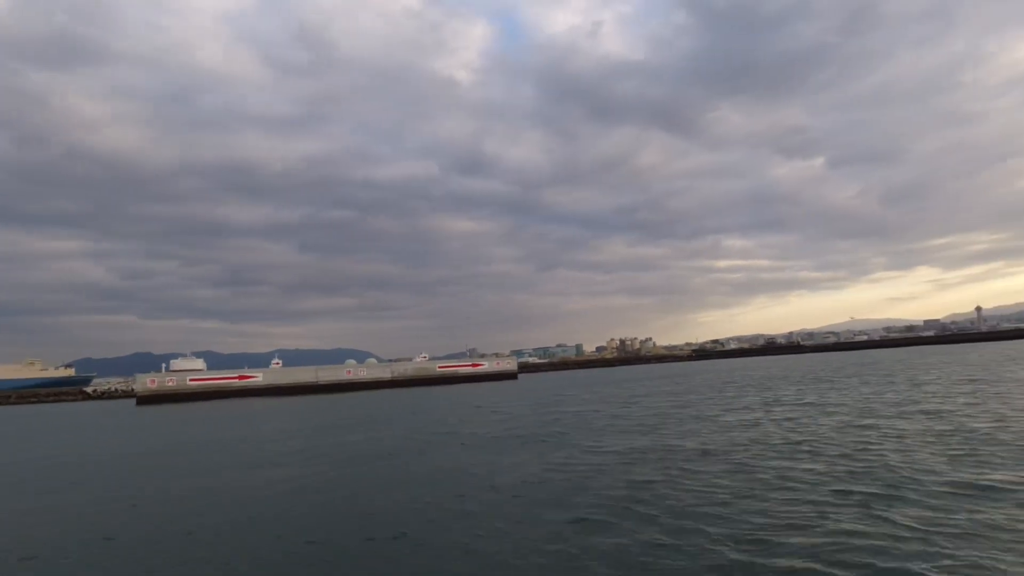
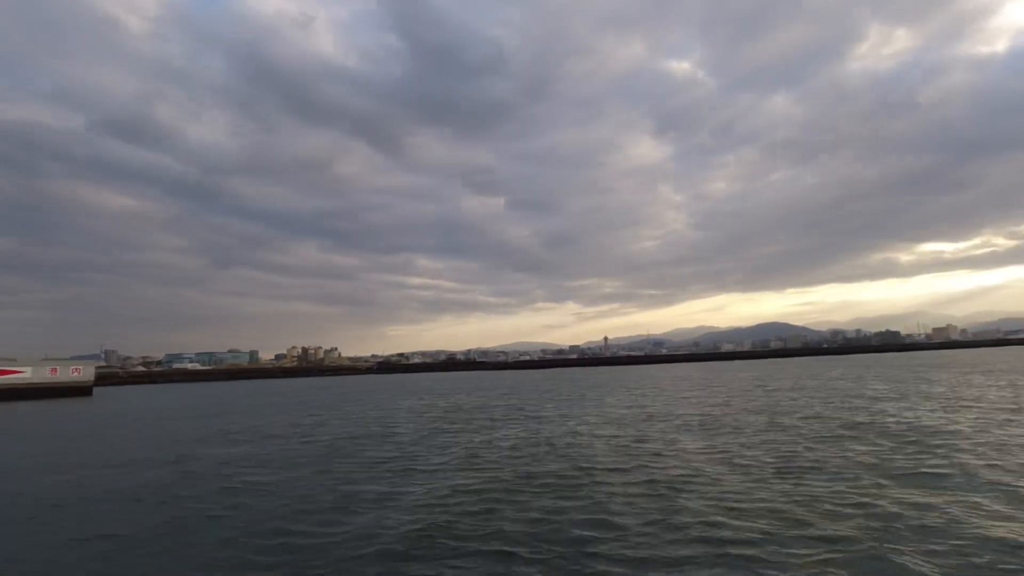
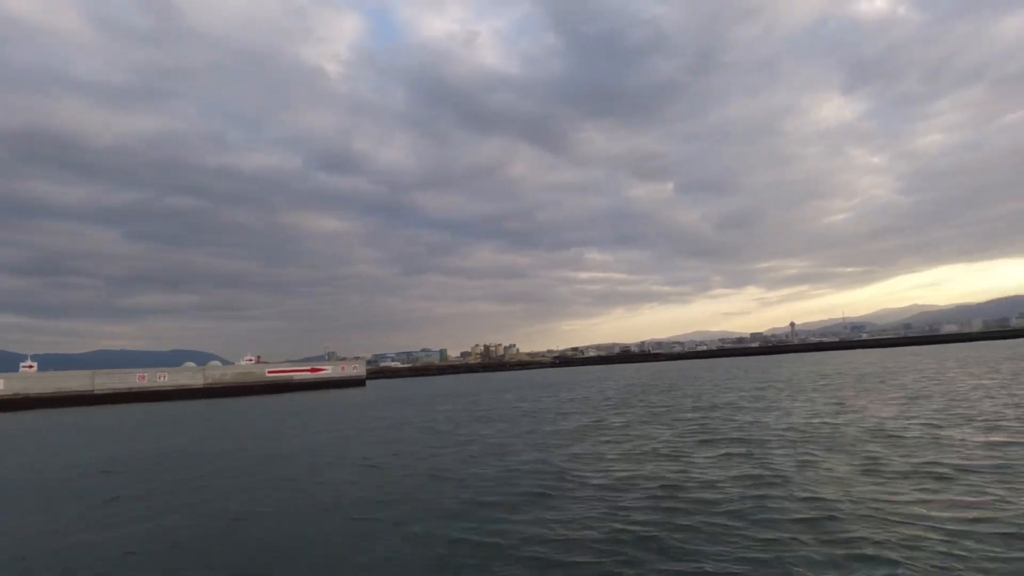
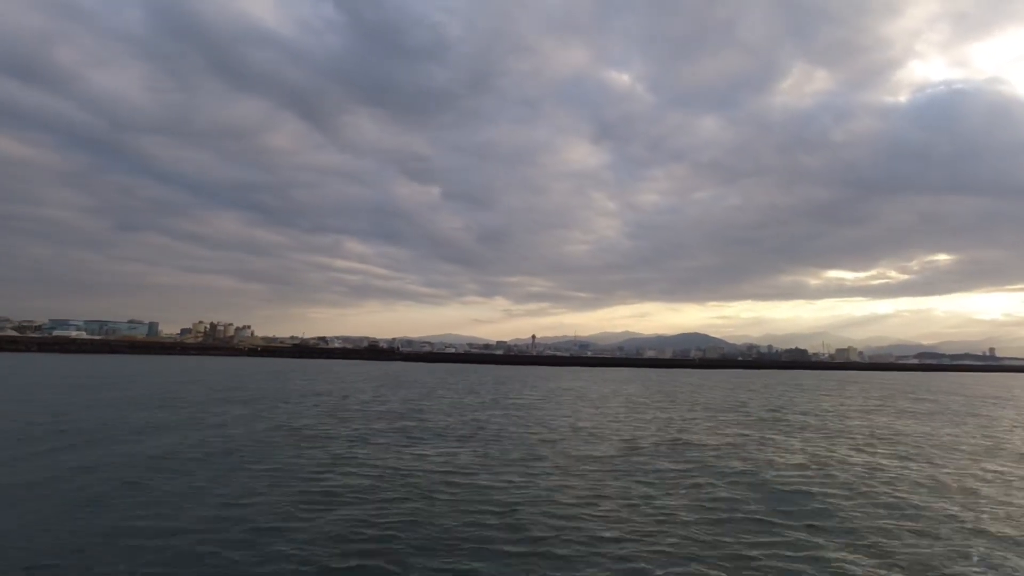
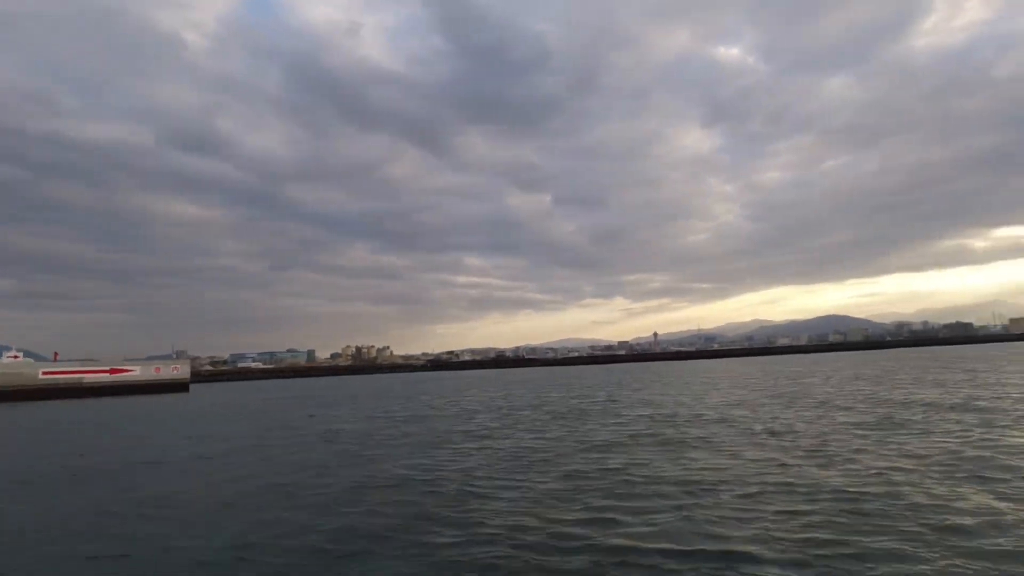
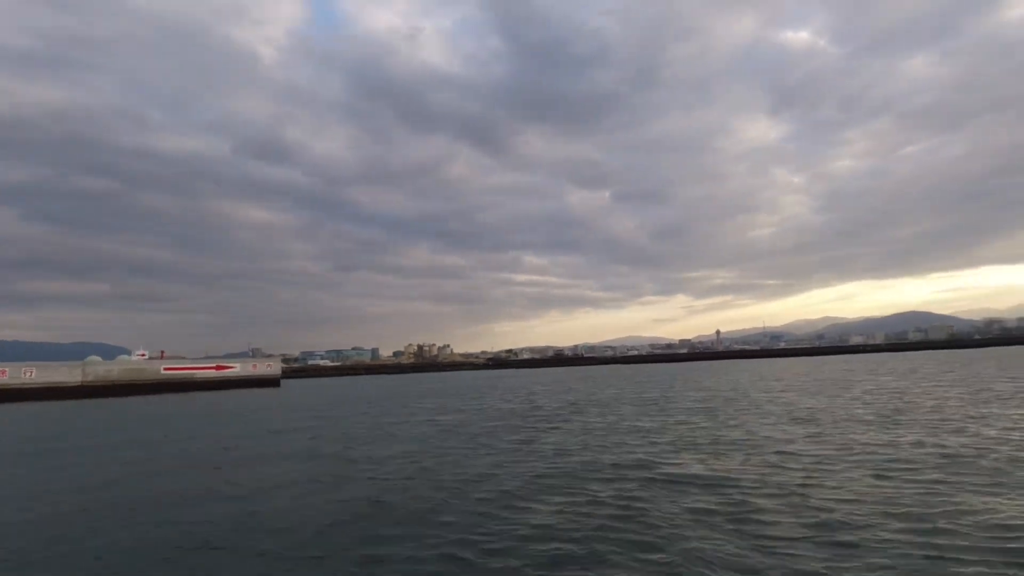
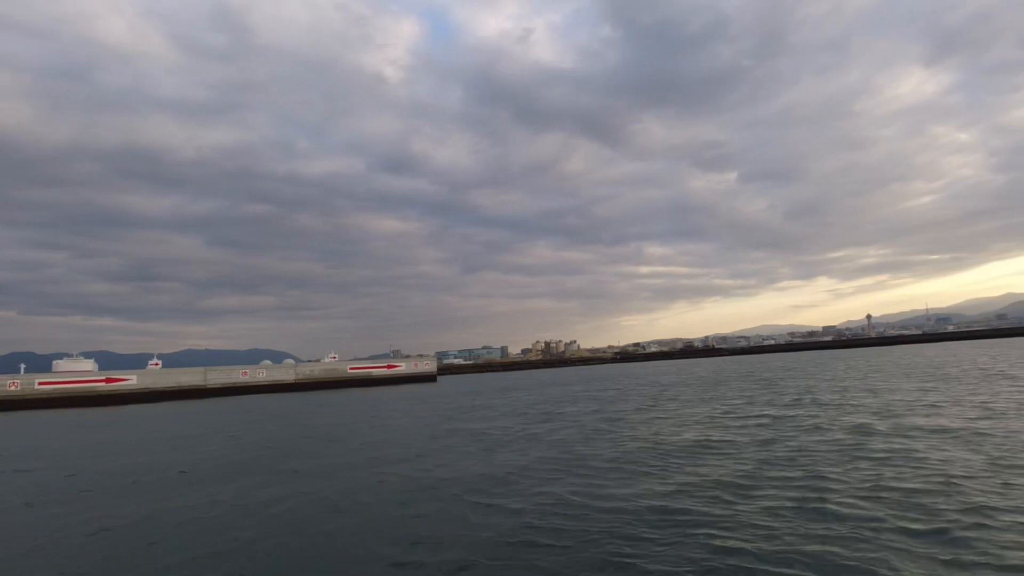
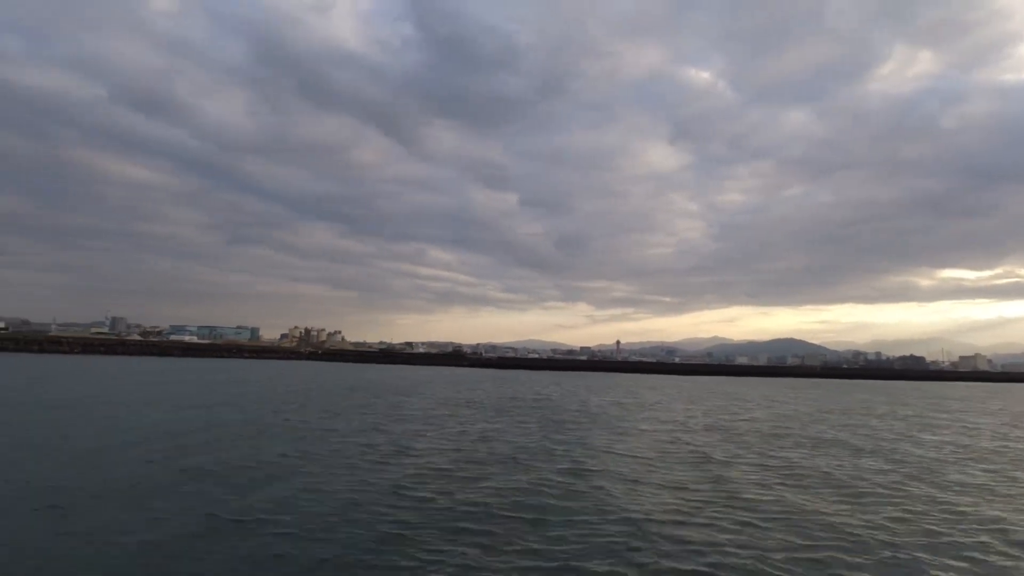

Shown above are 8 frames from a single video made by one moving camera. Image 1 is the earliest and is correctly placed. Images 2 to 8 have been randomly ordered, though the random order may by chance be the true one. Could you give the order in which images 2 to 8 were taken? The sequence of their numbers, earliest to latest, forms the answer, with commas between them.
7, 3, 6, 5, 2, 4, 8
